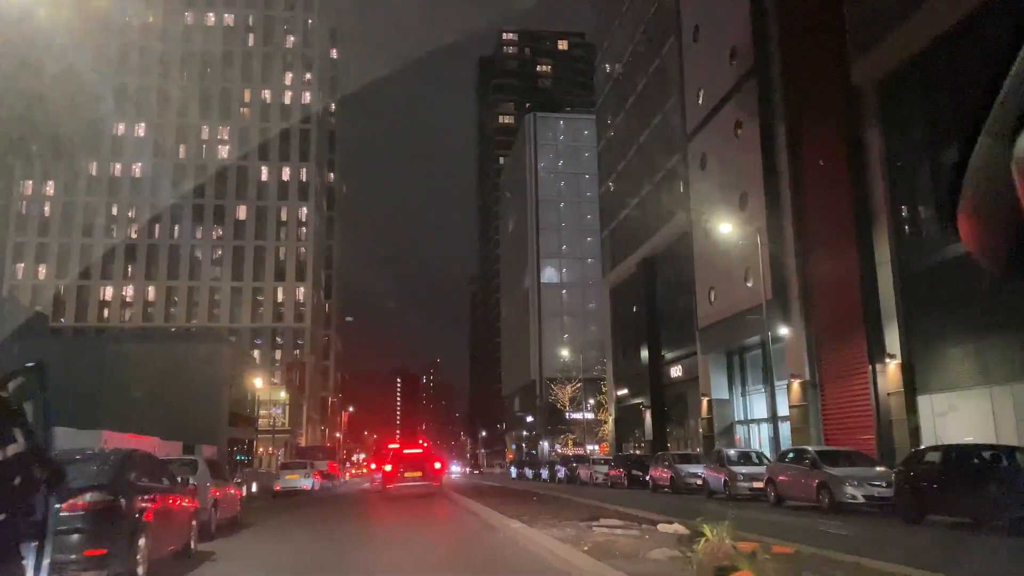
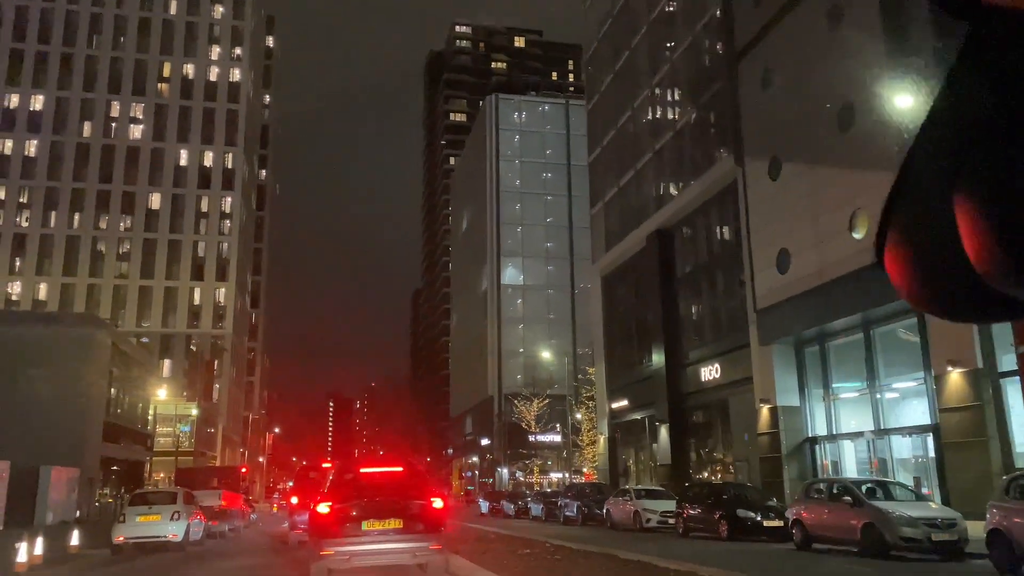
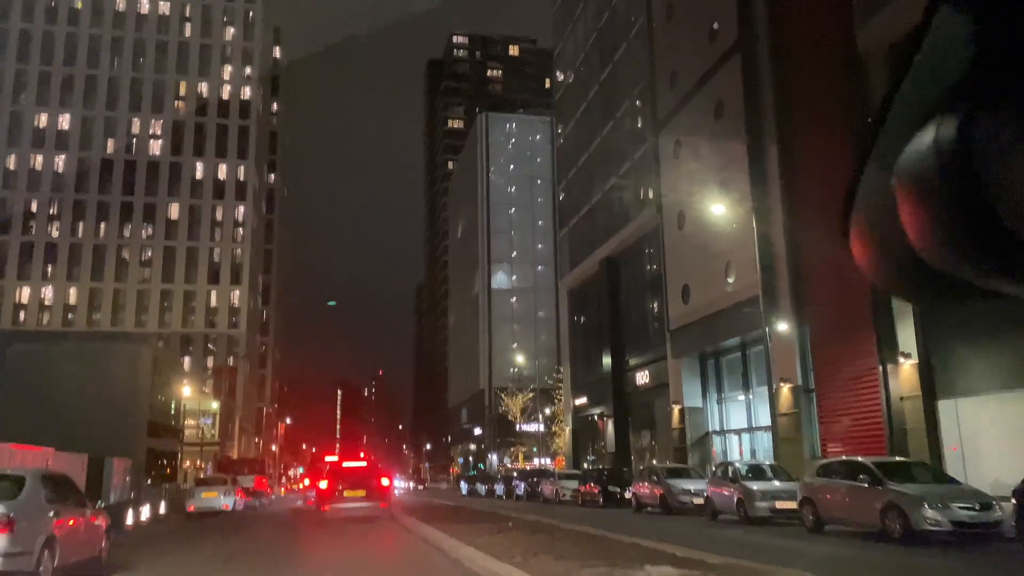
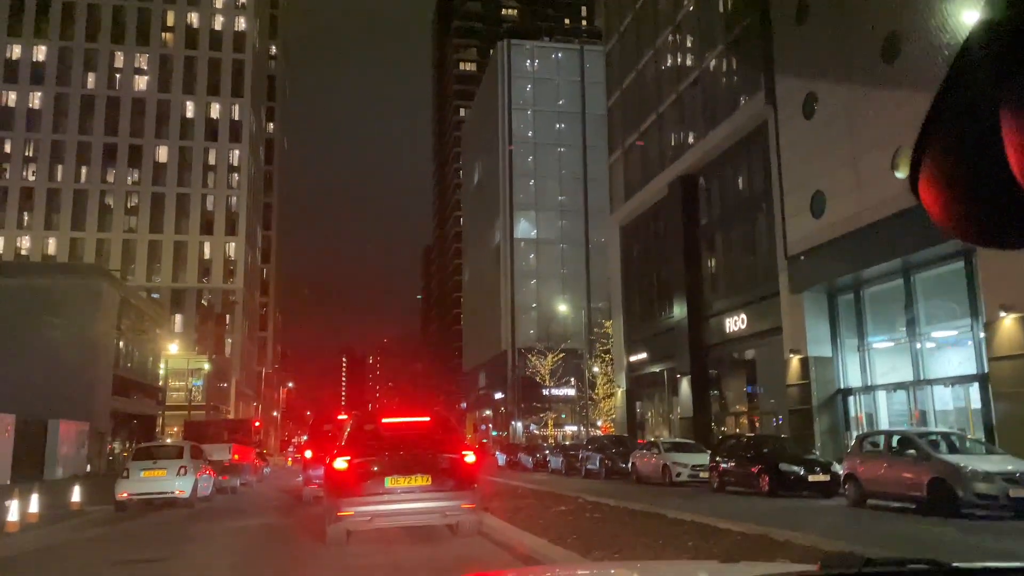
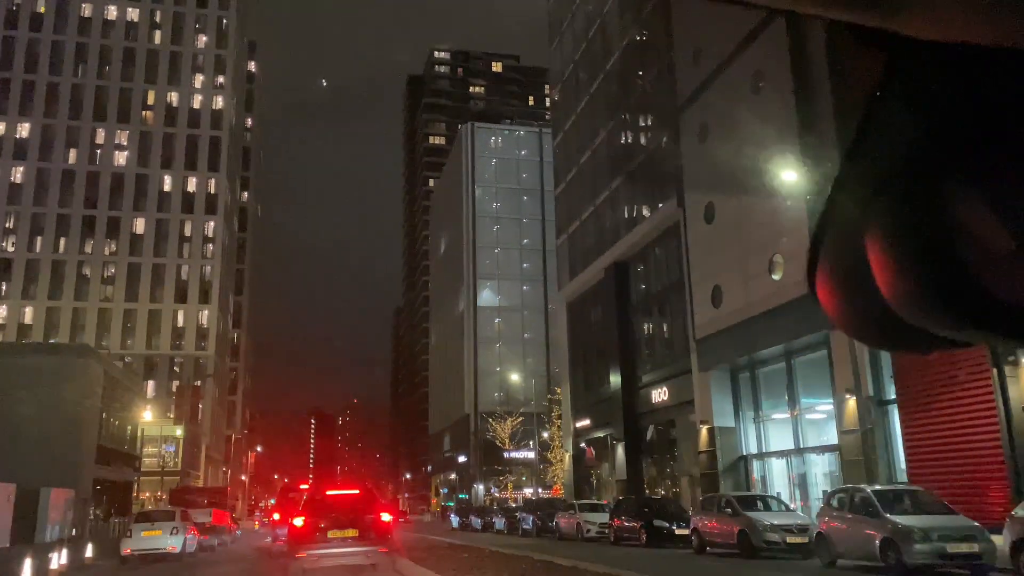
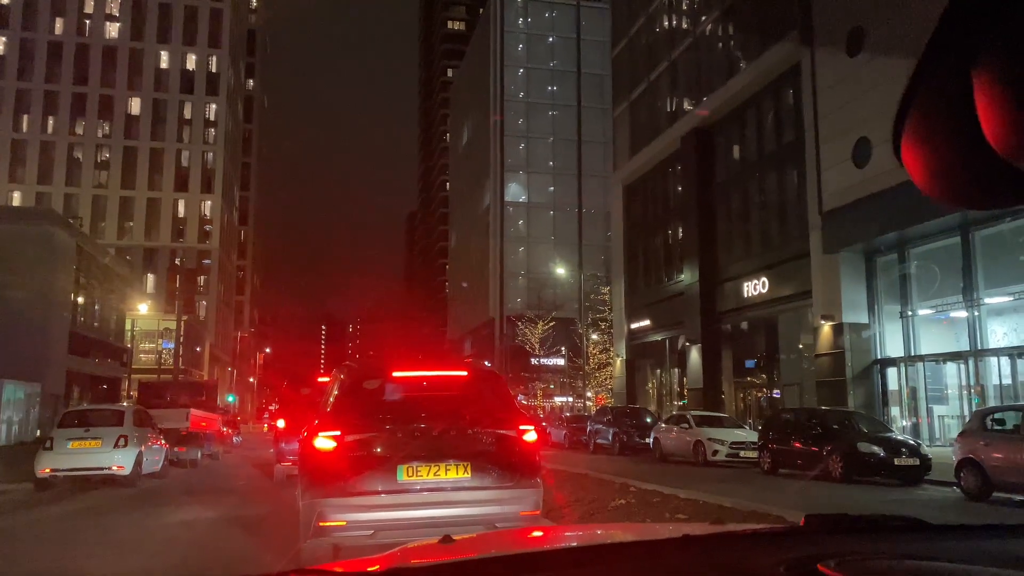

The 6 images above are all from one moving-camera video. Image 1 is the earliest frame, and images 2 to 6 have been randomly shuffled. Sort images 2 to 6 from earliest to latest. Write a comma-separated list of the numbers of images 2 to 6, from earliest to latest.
3, 5, 2, 4, 6
